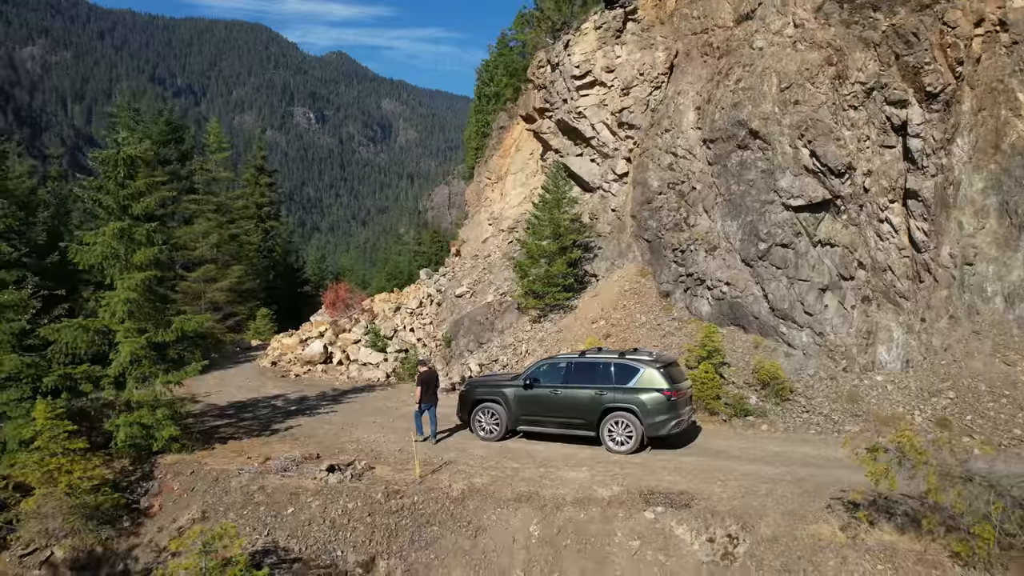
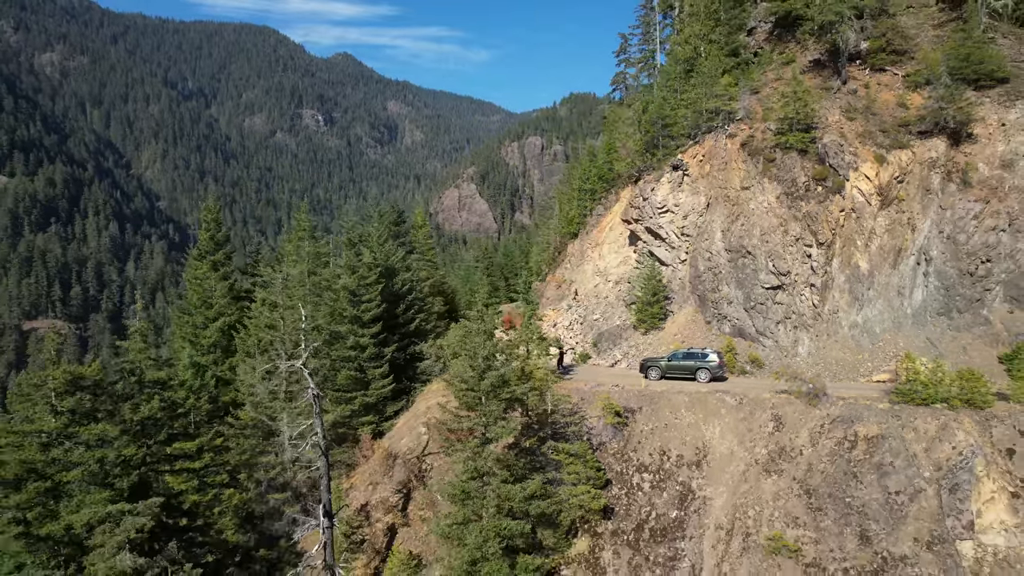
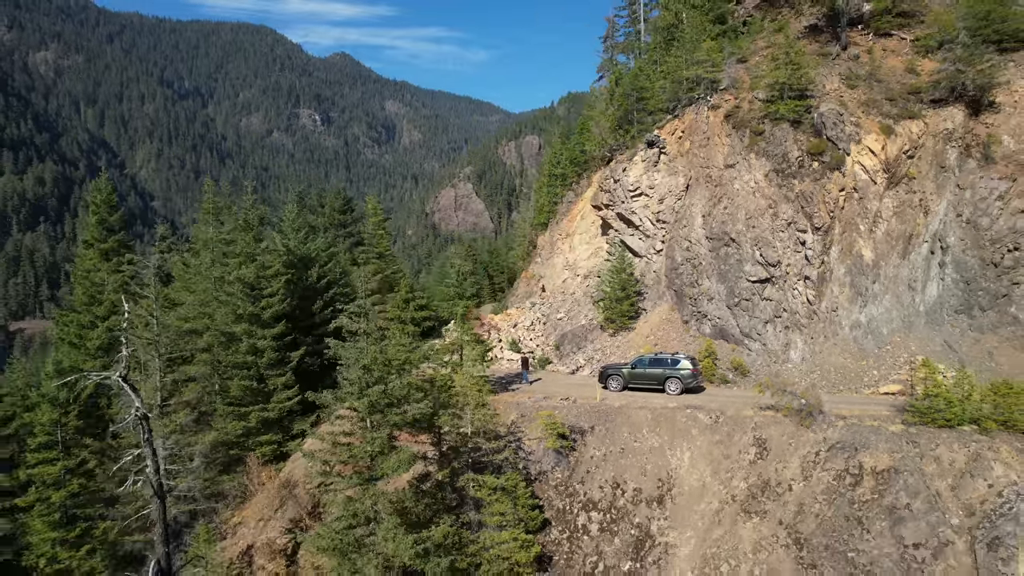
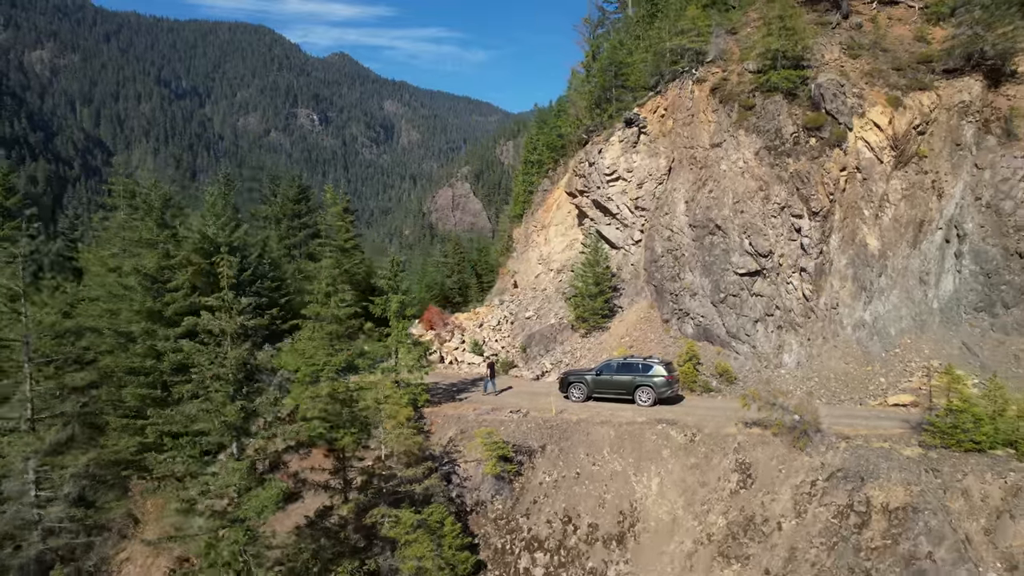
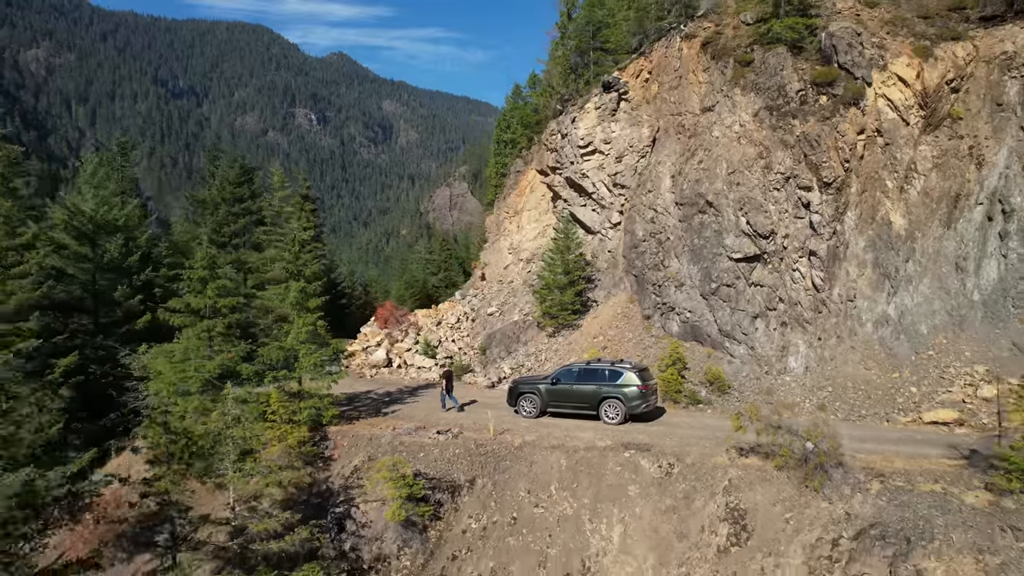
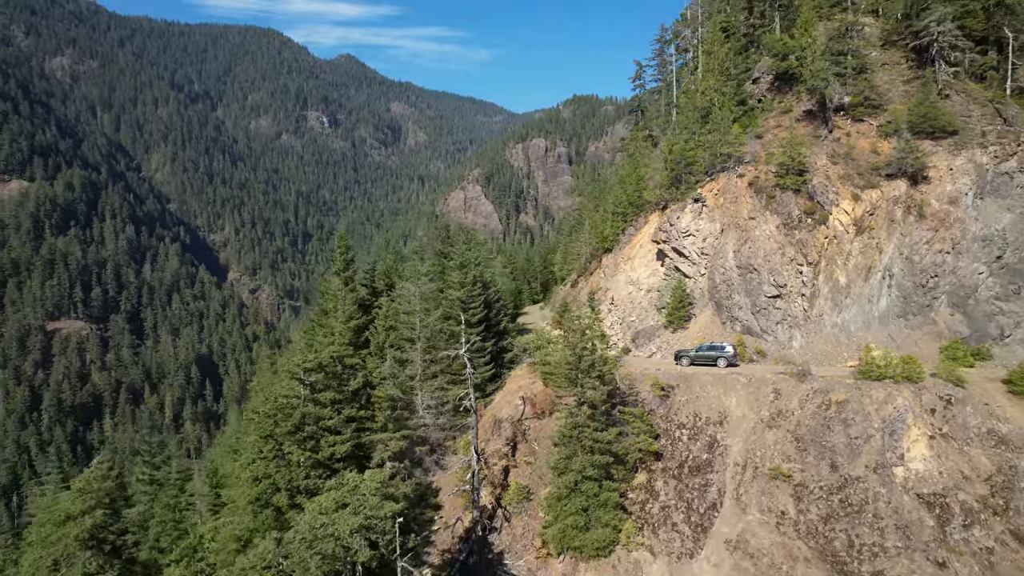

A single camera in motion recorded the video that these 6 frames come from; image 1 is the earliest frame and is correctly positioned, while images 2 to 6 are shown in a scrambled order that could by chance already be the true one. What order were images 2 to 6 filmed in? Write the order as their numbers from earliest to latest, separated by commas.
5, 4, 3, 2, 6
